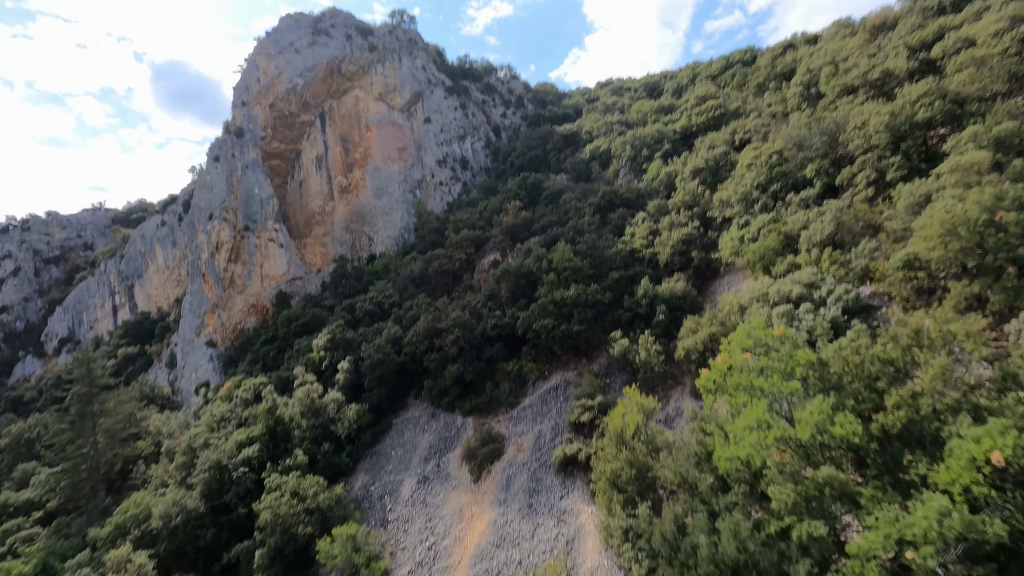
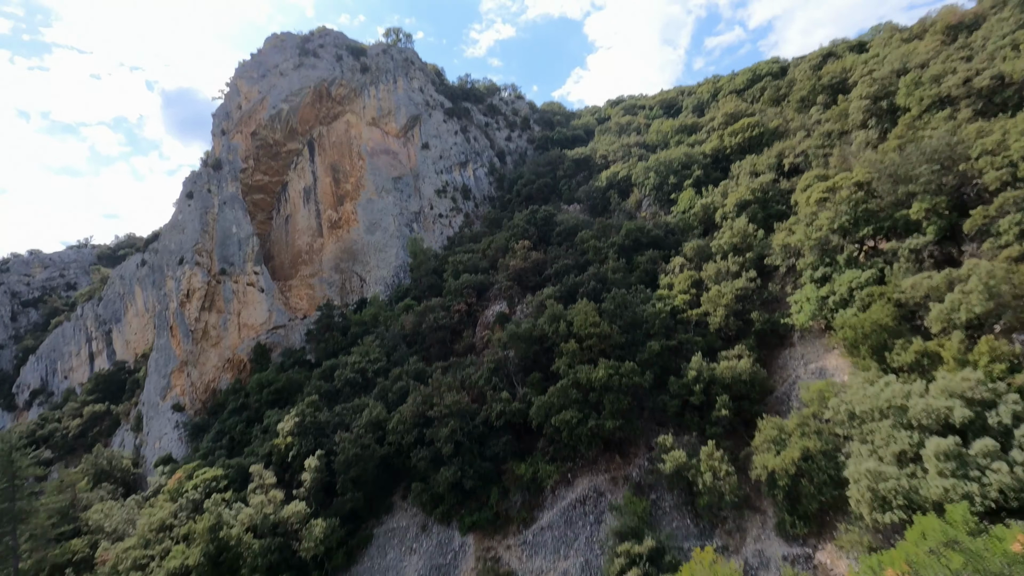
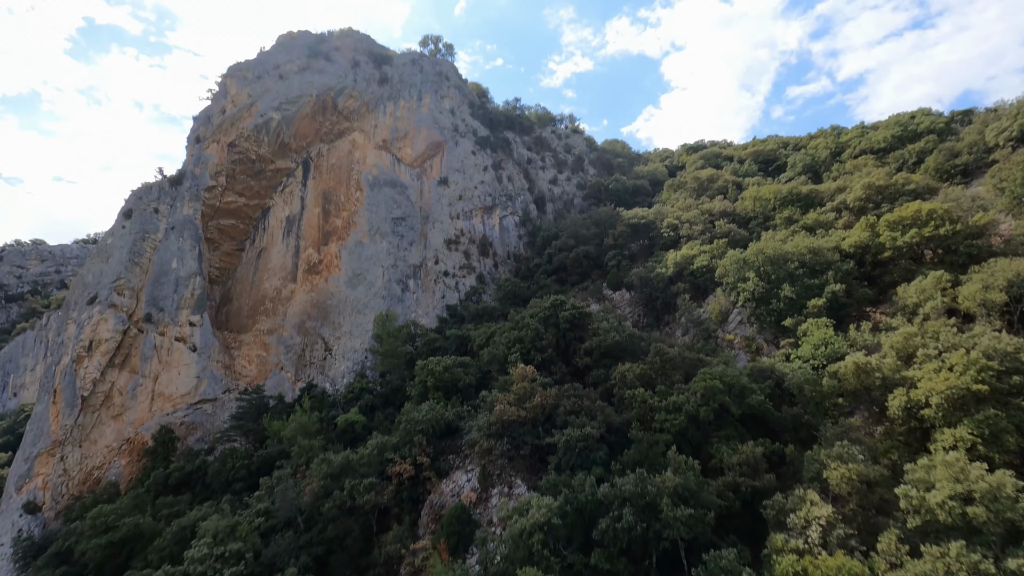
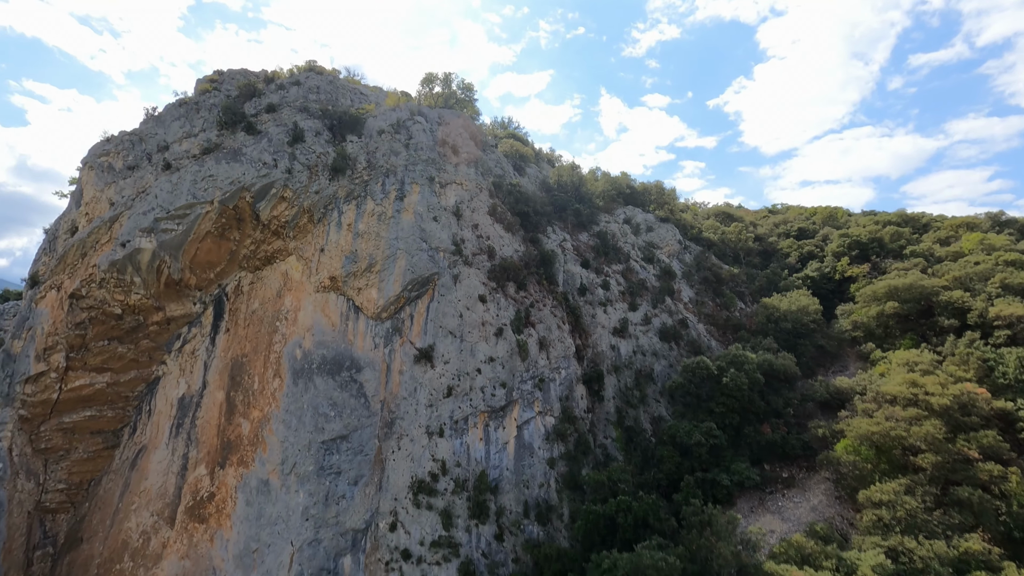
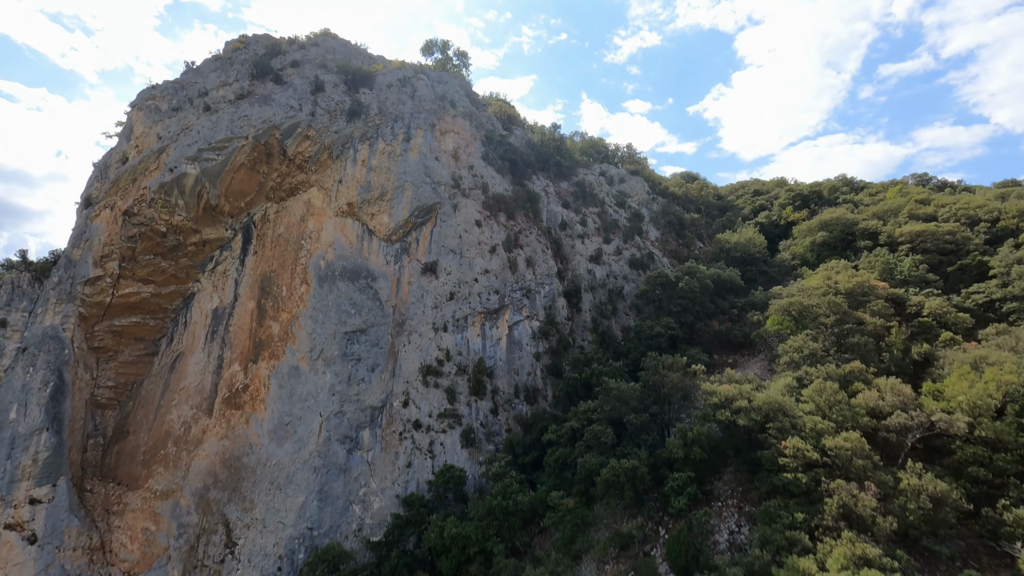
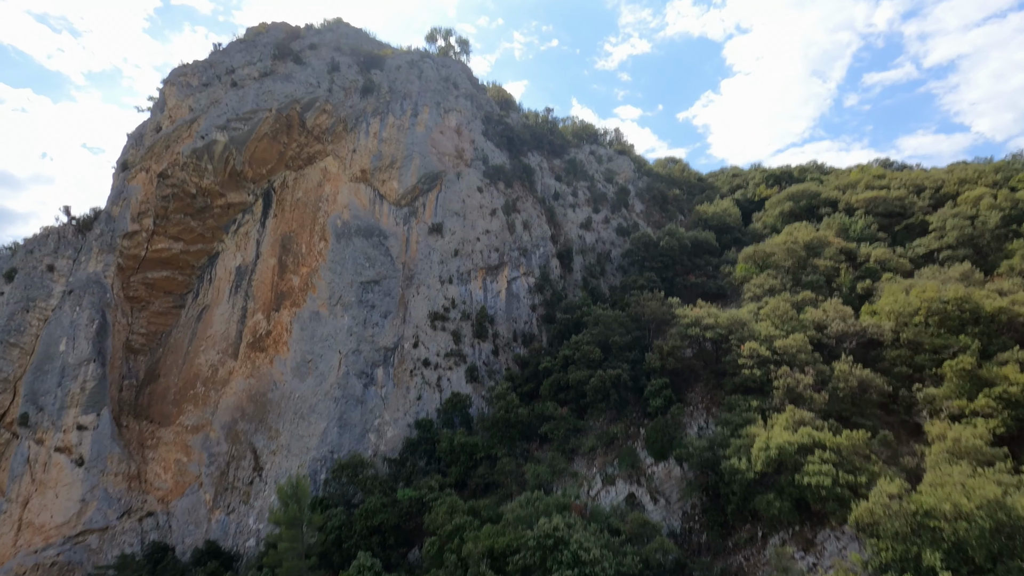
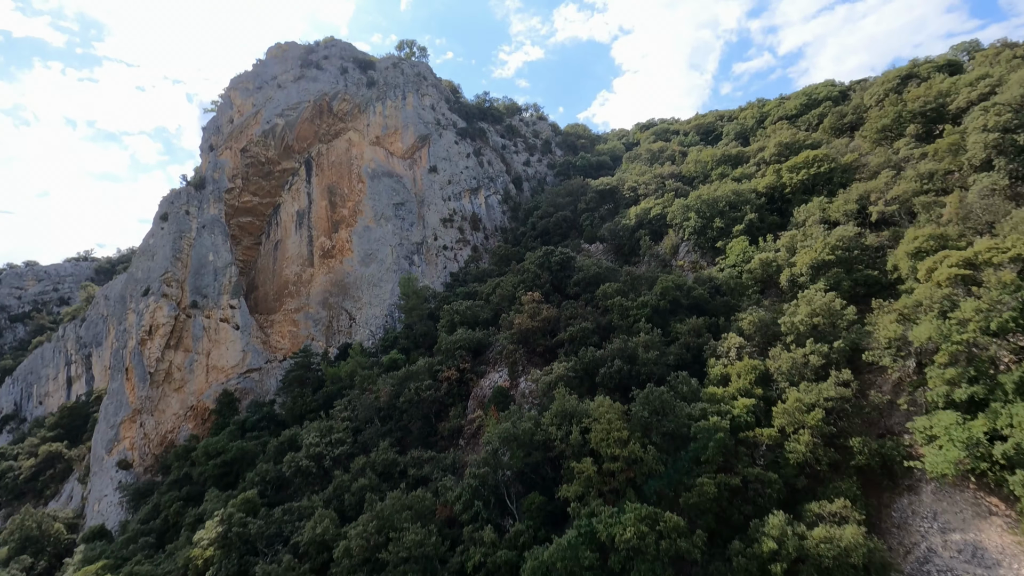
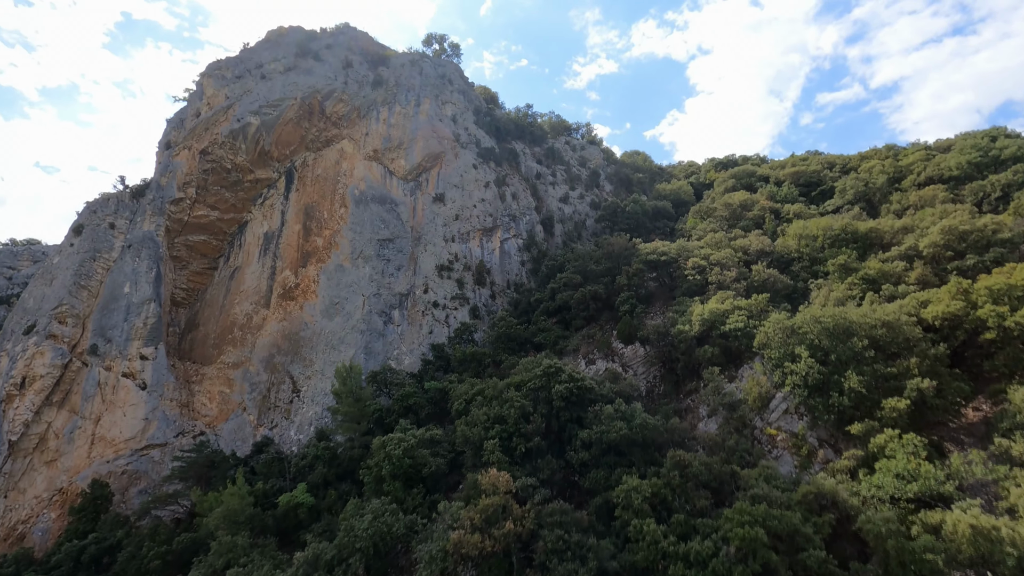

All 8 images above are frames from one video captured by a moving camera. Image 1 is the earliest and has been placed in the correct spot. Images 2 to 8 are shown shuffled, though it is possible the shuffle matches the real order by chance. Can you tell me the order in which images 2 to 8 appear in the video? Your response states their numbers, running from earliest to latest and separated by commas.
2, 7, 3, 8, 6, 5, 4
